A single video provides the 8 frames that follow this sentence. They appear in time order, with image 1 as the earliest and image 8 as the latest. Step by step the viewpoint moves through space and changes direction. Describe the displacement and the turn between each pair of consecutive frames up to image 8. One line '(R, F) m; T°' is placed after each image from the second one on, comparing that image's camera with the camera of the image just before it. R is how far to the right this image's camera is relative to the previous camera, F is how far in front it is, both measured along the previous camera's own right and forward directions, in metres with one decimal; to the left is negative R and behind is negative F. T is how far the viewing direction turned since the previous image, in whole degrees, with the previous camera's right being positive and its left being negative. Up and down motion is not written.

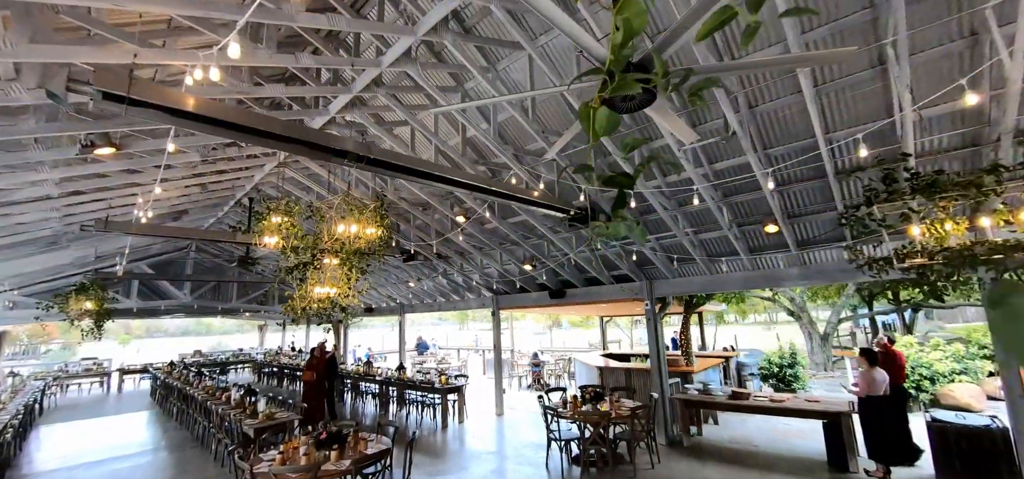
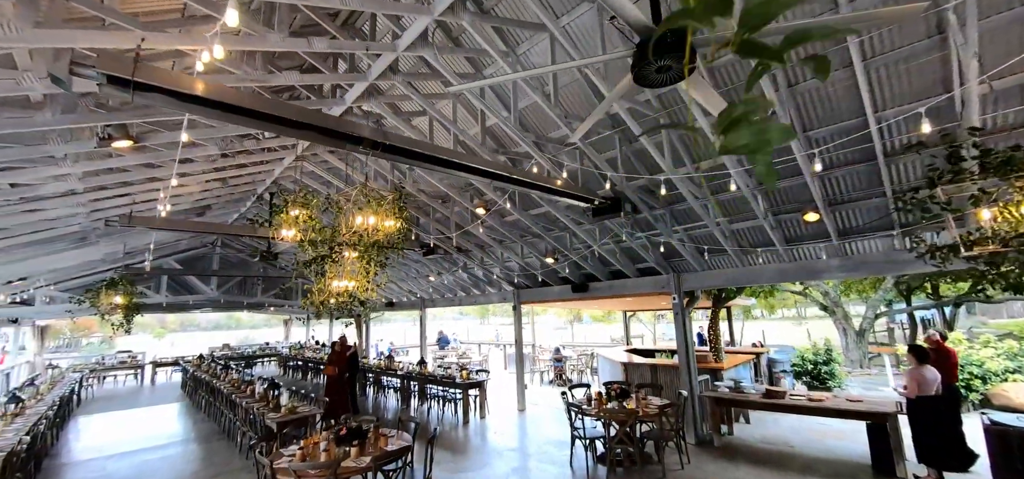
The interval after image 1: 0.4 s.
(0.0, +0.2) m; -3°
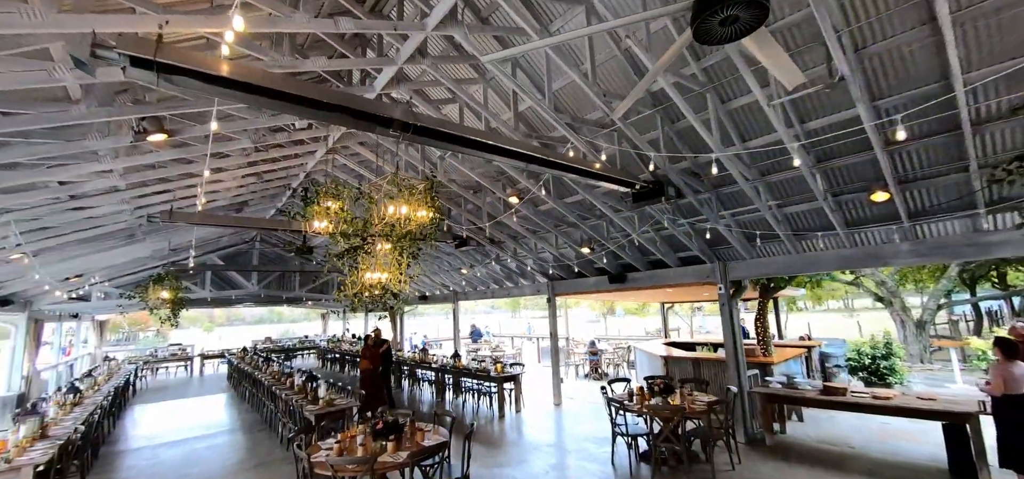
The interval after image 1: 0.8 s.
(-0.1, +0.2) m; -4°
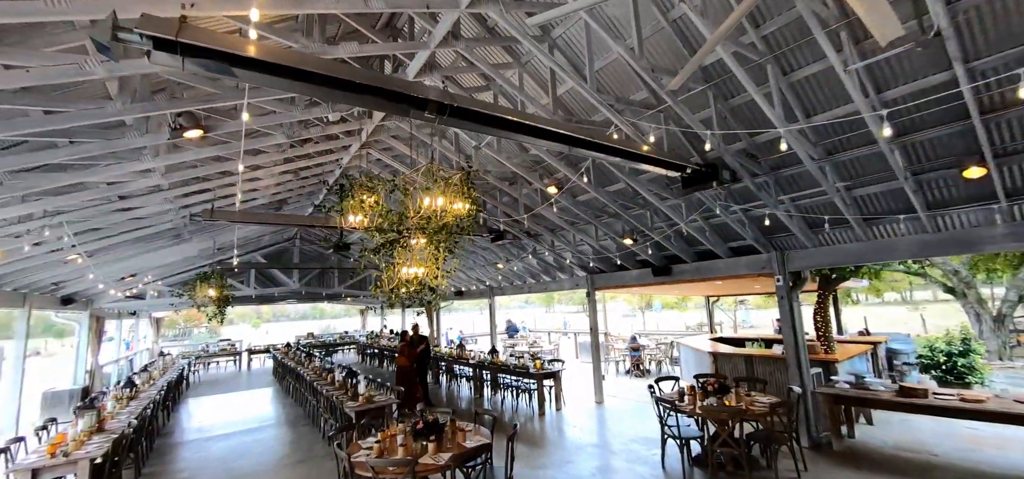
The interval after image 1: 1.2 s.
(-0.1, +0.2) m; -4°
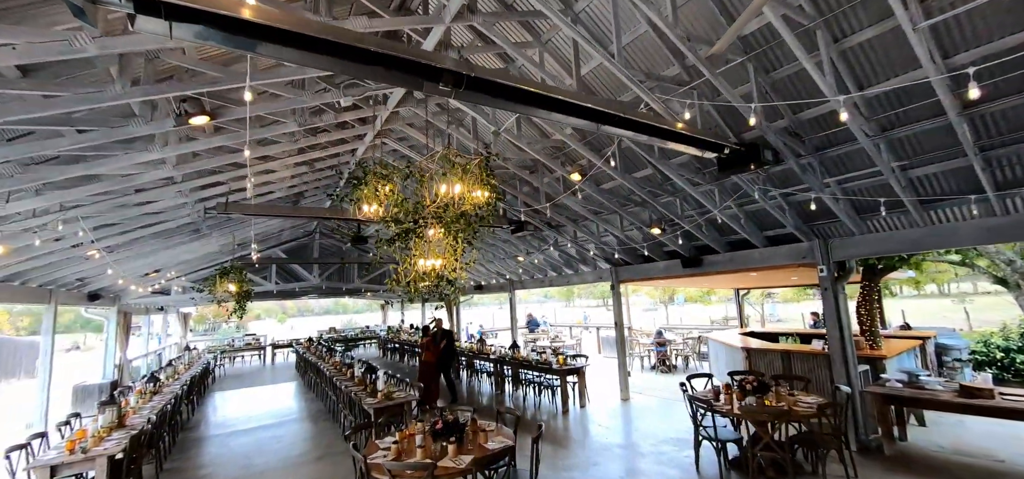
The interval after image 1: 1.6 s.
(0.0, +0.3) m; -2°
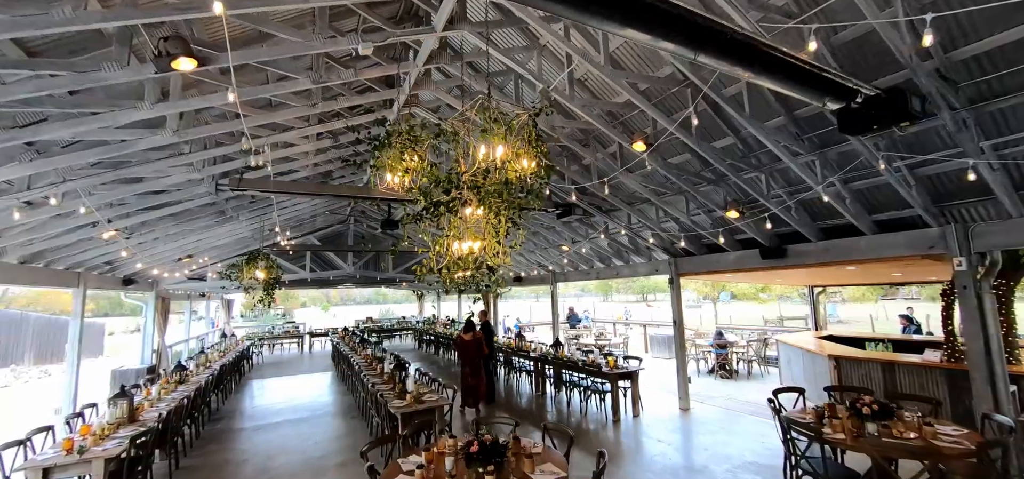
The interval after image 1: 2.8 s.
(-0.1, +0.8) m; -5°
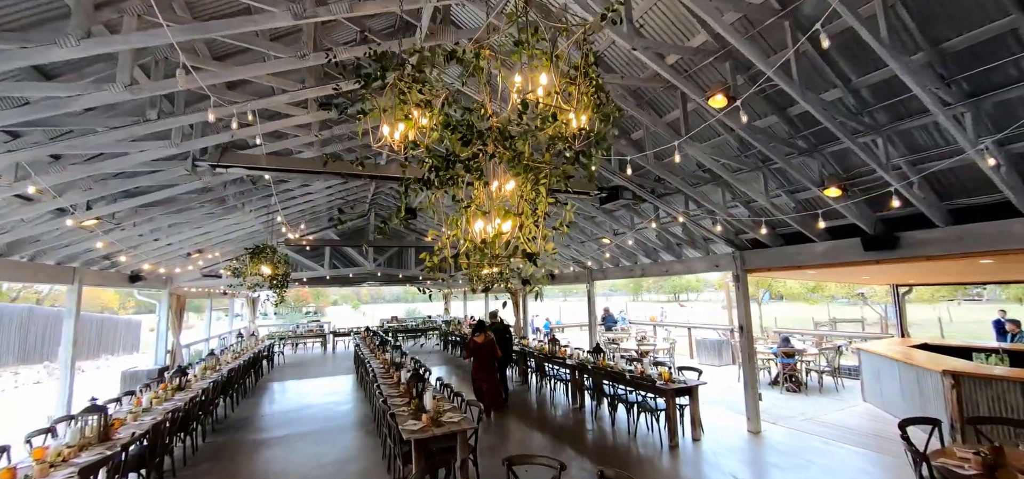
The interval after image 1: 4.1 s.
(-0.1, +1.0) m; -4°
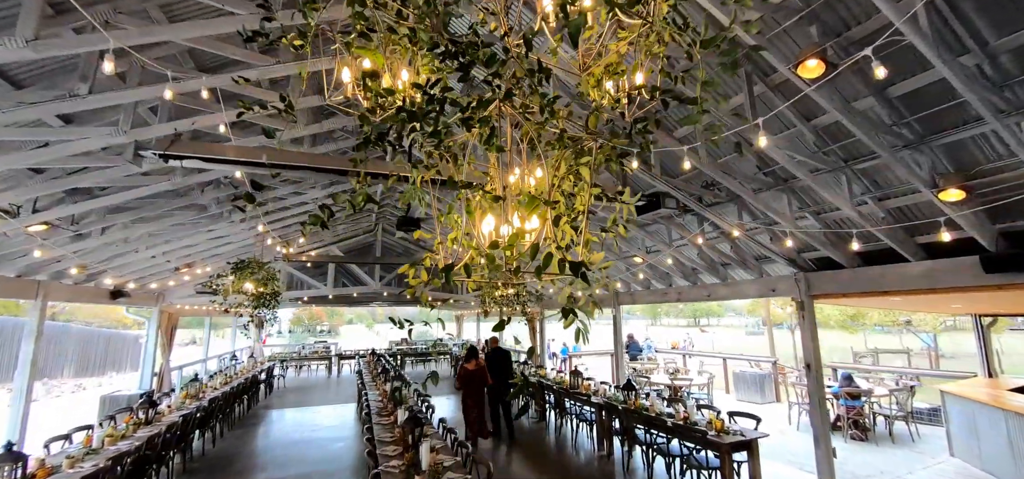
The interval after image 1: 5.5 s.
(0.0, +0.9) m; -2°
